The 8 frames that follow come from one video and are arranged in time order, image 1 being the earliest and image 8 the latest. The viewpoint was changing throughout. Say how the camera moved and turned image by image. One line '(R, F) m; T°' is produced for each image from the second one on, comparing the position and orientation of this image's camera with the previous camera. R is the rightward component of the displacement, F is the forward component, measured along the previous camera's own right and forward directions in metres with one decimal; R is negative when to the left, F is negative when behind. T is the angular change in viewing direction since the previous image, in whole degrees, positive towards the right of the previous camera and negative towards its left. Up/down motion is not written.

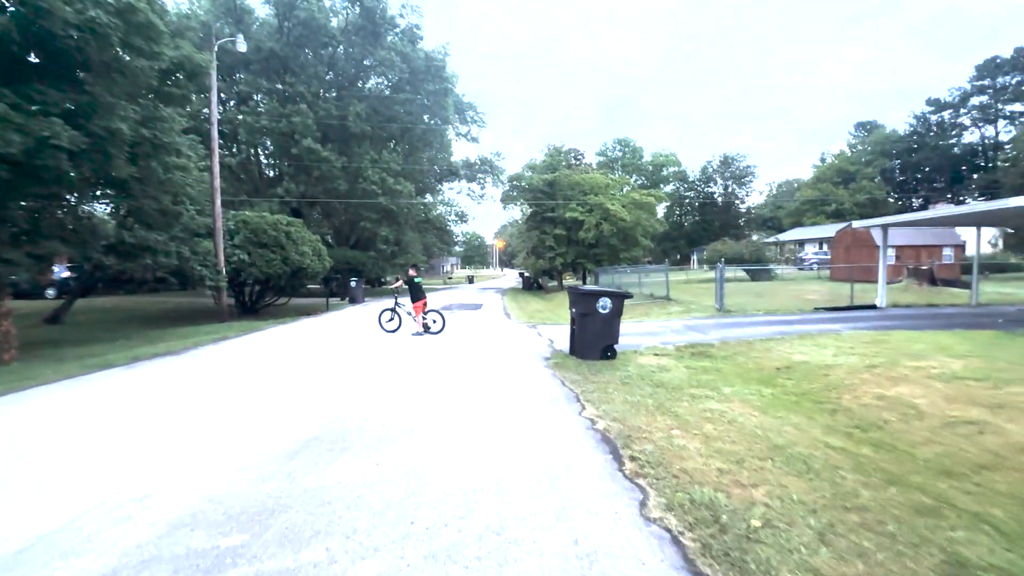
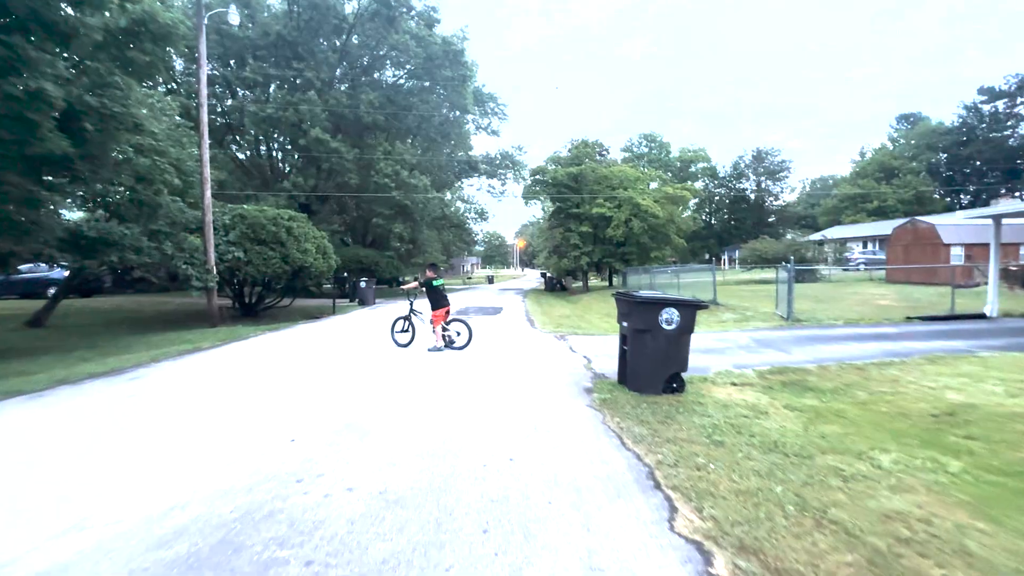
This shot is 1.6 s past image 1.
(-0.2, +2.9) m; -2°
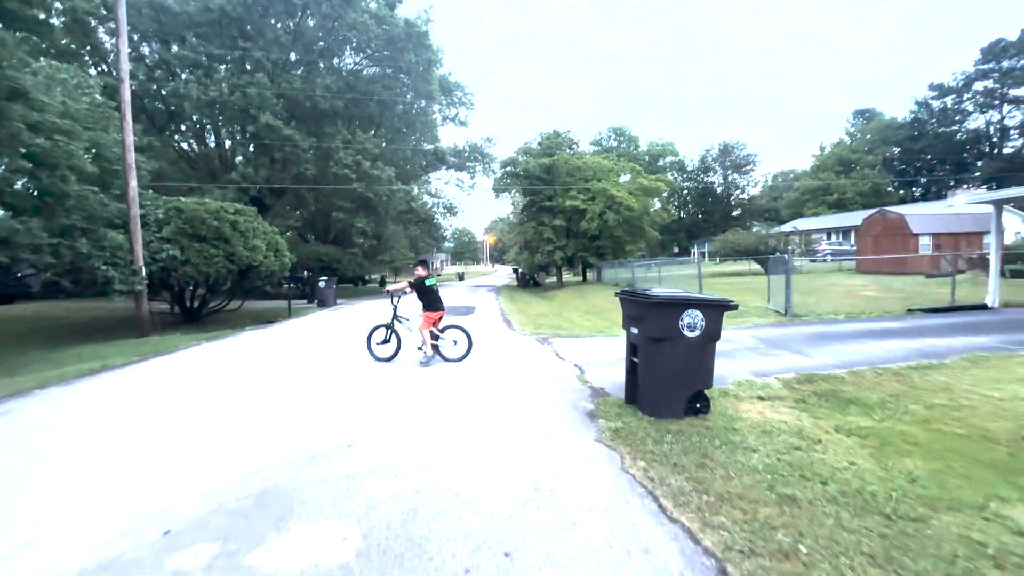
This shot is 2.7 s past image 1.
(-0.1, +1.7) m; +4°
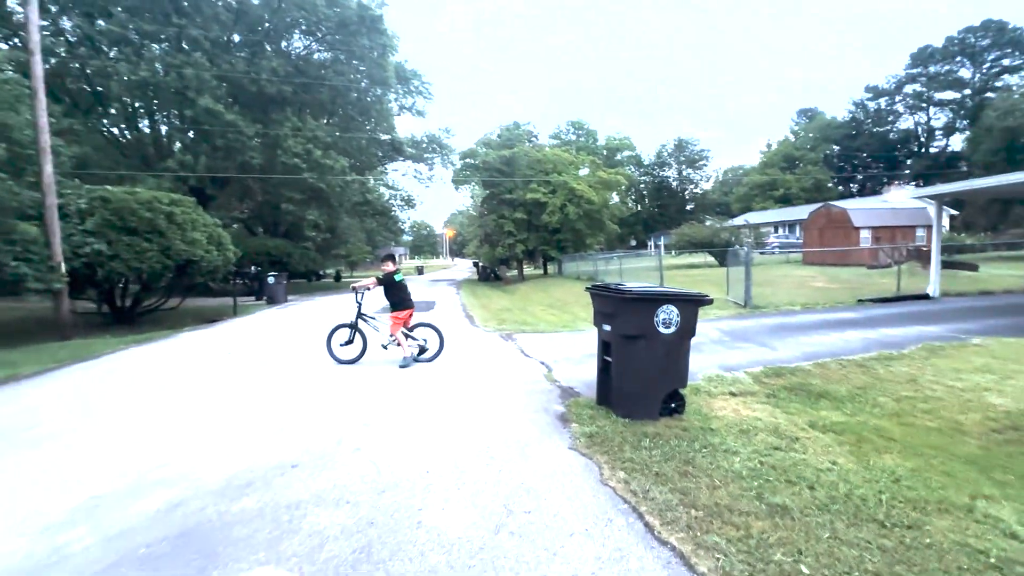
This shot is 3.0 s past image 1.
(-0.1, +0.5) m; +5°
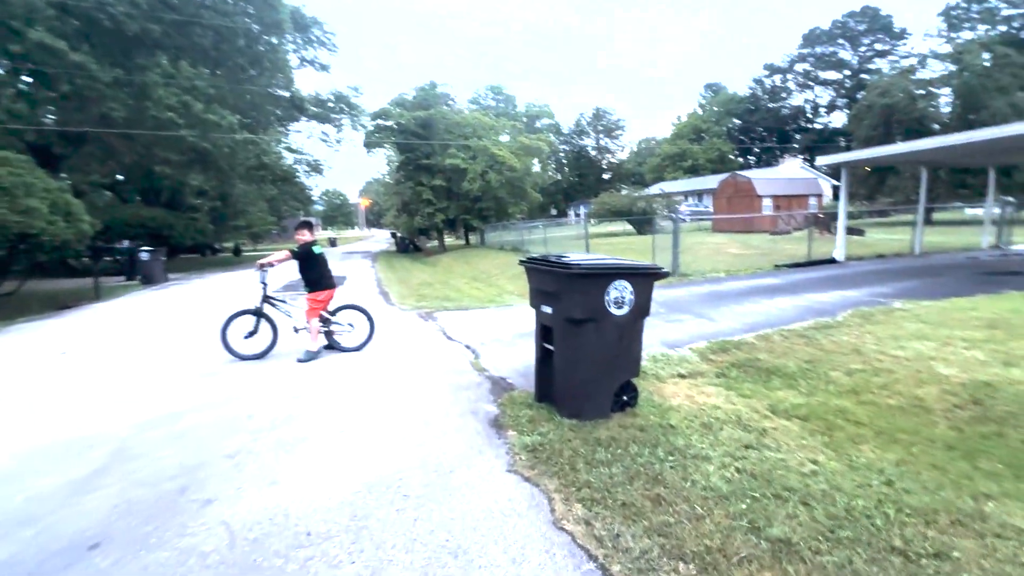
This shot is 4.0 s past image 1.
(+0.1, +1.3) m; +9°
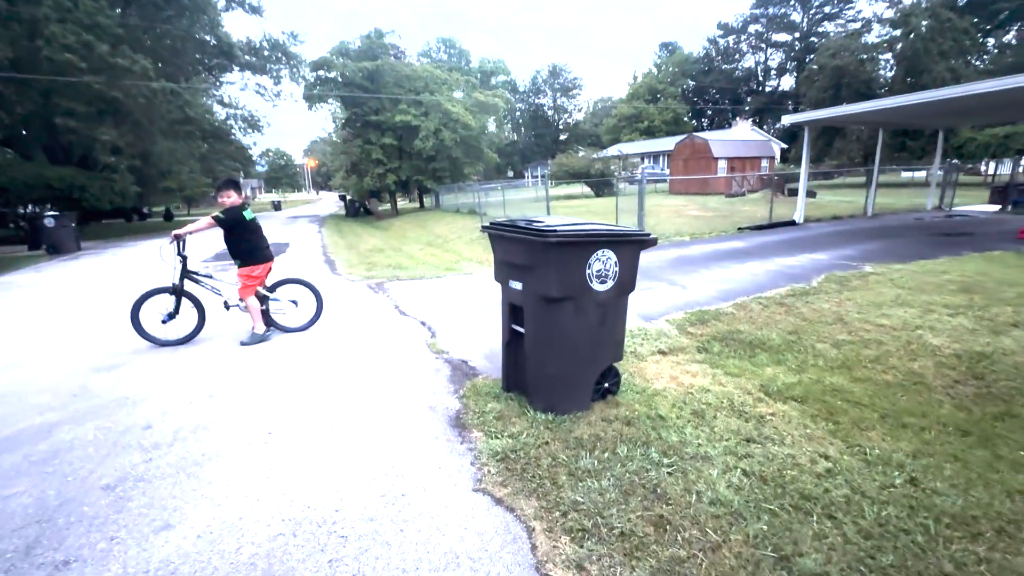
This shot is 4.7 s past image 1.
(0.0, +0.9) m; +5°
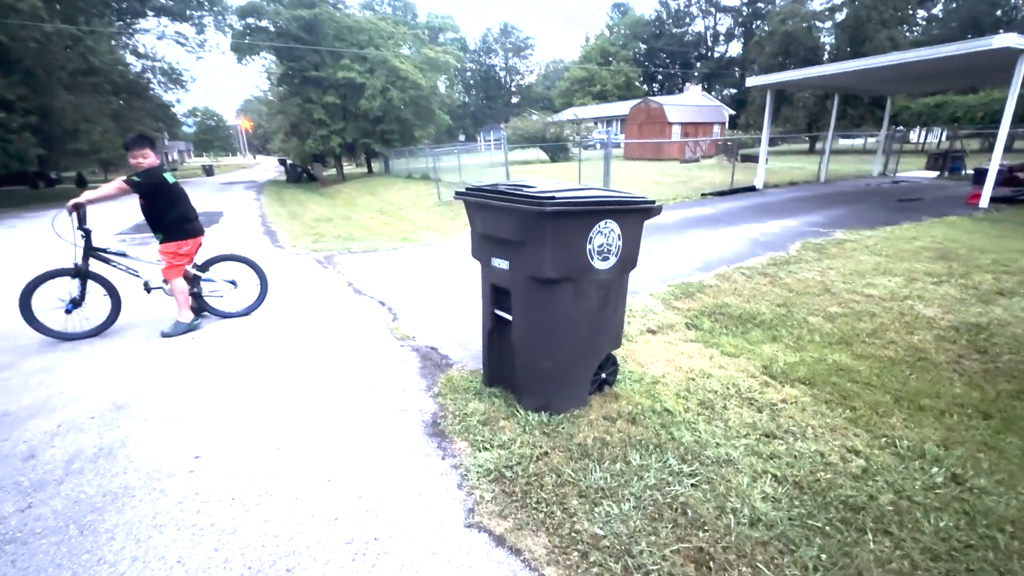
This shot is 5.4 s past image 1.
(-0.2, +0.7) m; +6°
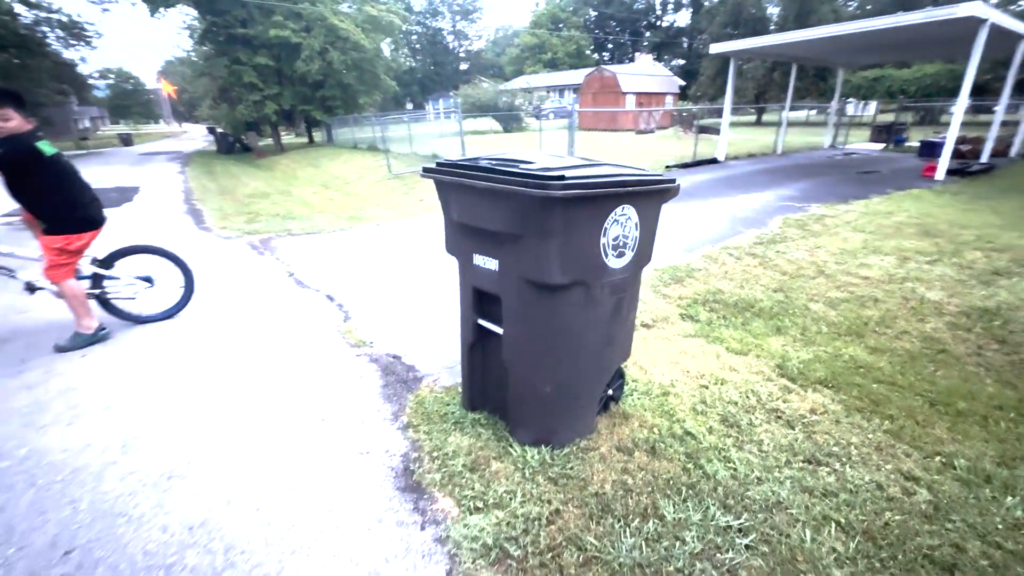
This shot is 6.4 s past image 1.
(-0.2, +0.8) m; +6°
